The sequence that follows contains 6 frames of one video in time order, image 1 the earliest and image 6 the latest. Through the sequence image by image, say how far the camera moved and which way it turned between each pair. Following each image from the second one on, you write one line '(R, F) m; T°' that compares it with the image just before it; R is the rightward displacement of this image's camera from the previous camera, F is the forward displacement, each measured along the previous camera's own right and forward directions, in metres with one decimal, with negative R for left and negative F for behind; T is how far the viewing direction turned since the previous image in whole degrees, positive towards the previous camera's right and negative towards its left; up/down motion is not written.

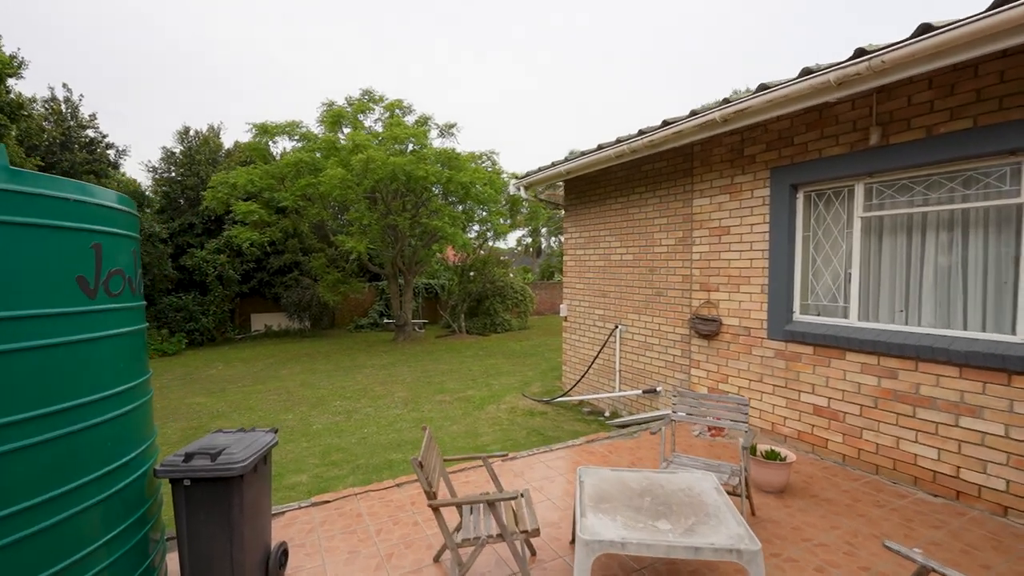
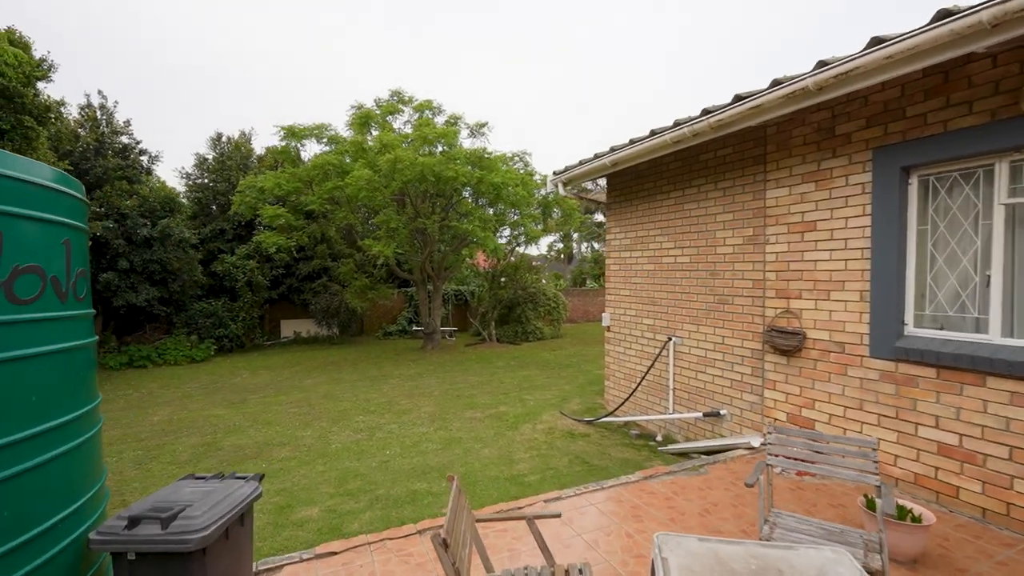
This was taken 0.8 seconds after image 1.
(-0.1, +0.7) m; -4°
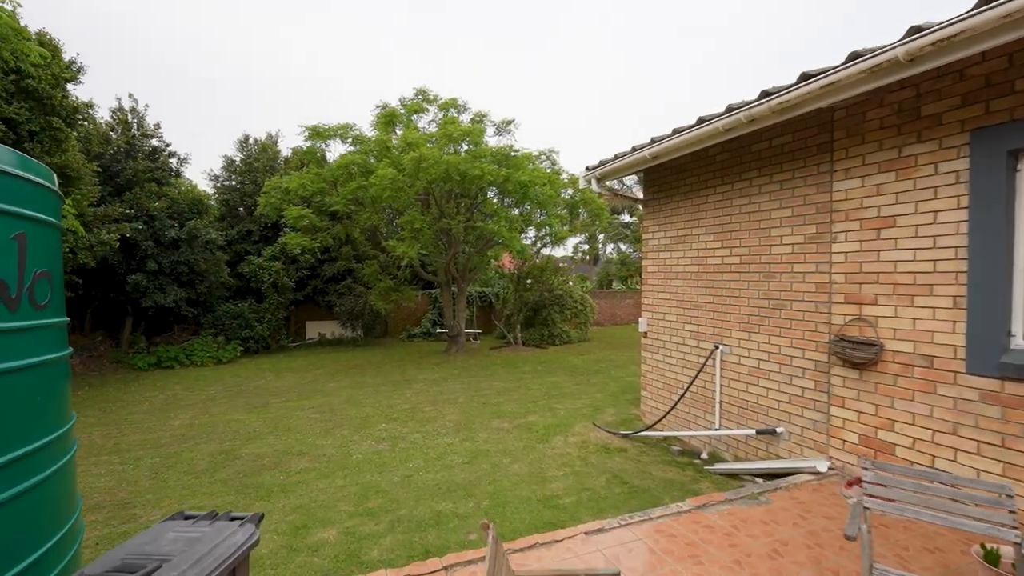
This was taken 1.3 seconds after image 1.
(-0.1, +0.4) m; -3°
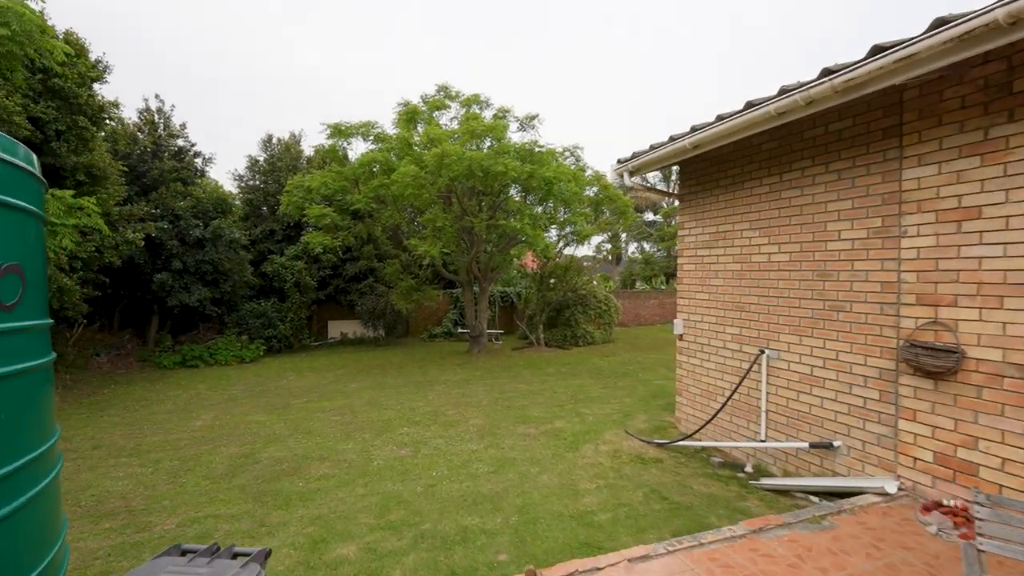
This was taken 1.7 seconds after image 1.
(-0.1, +0.3) m; -2°
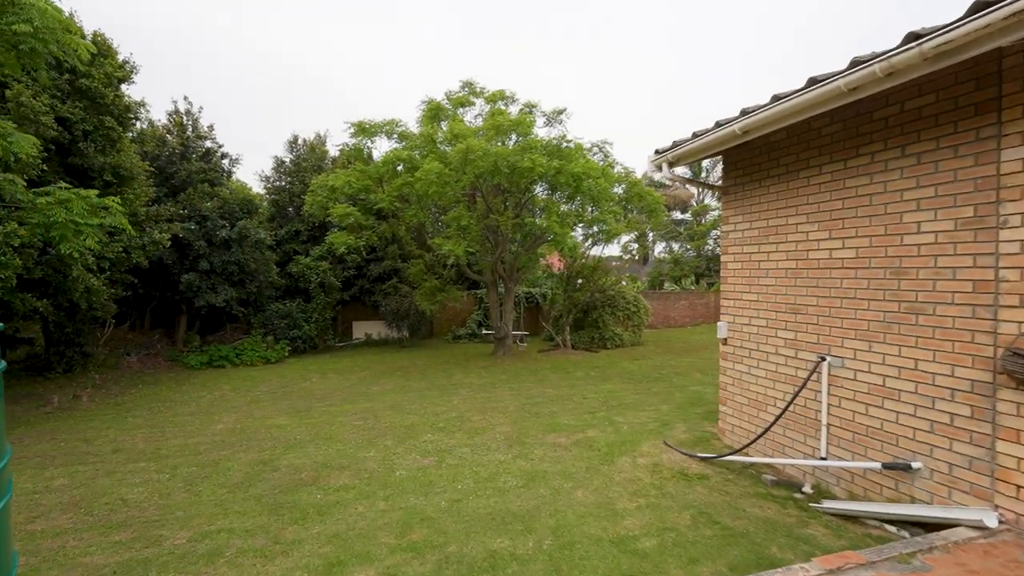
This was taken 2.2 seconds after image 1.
(-0.1, +0.4) m; -3°
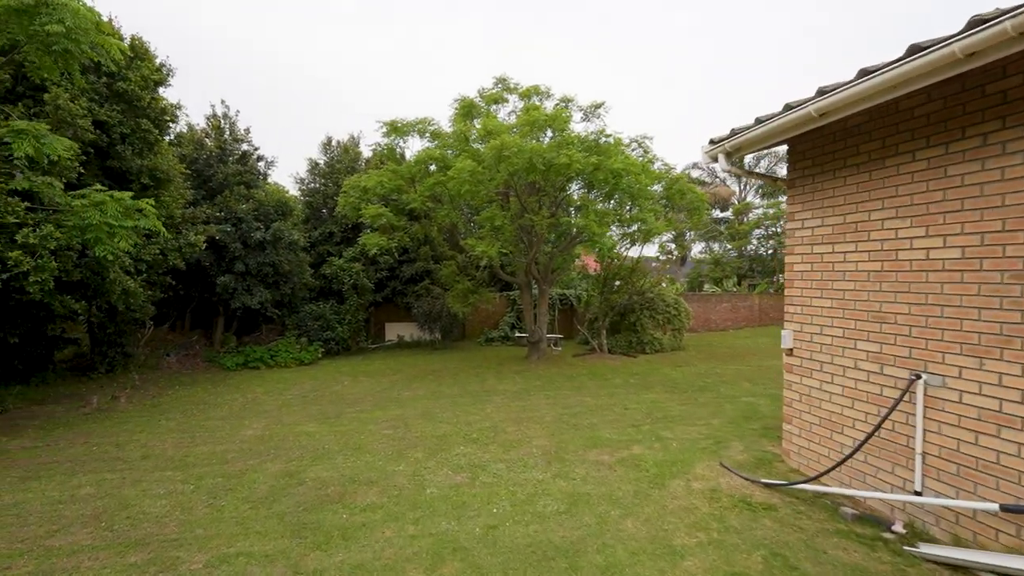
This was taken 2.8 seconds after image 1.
(-0.1, +0.4) m; -4°
